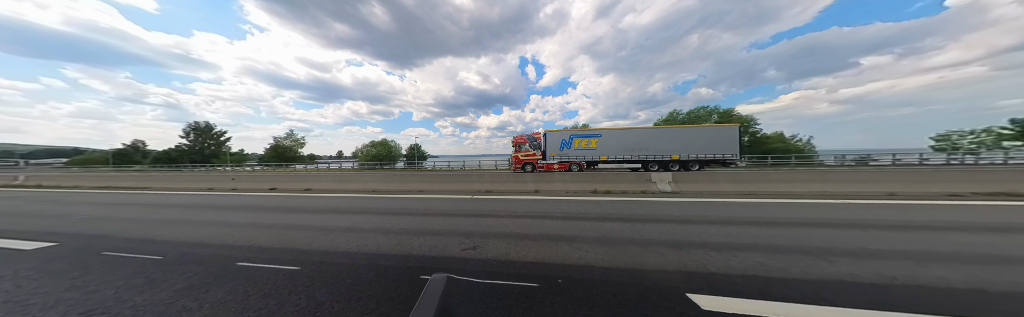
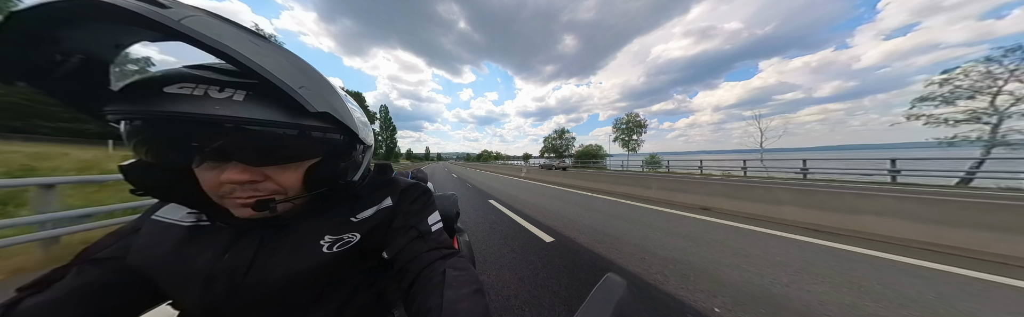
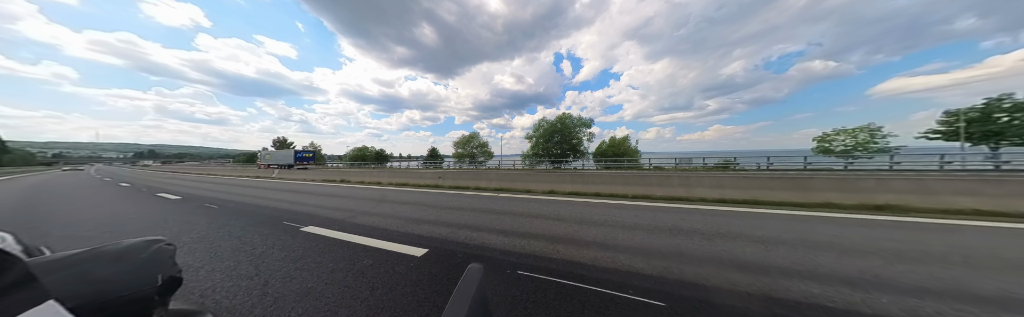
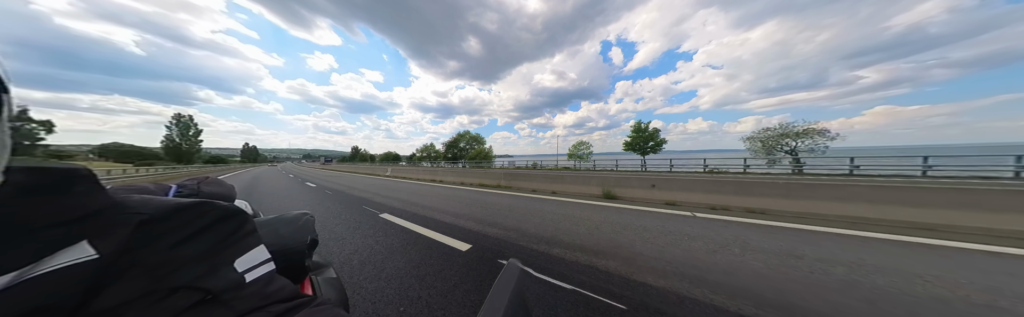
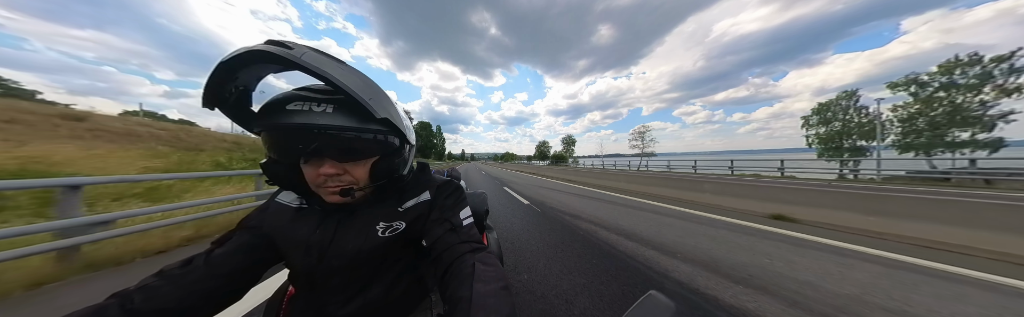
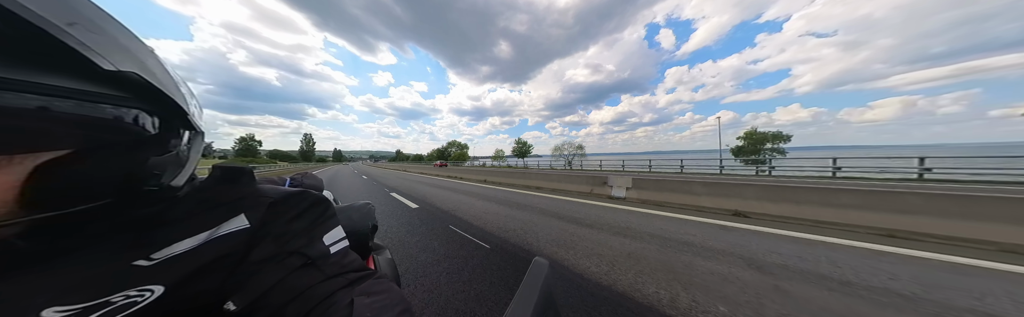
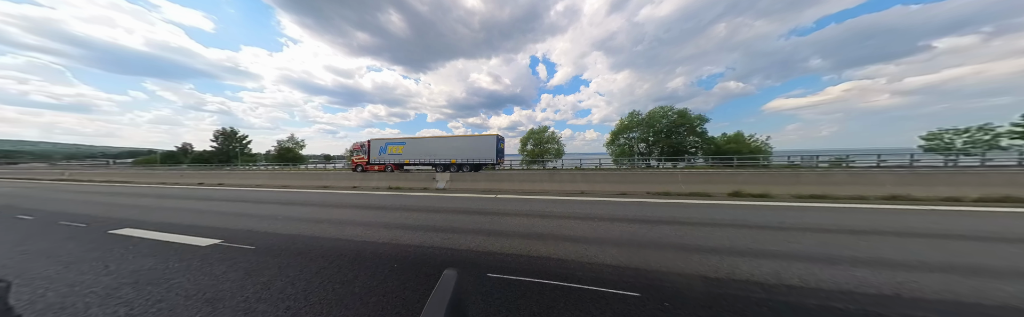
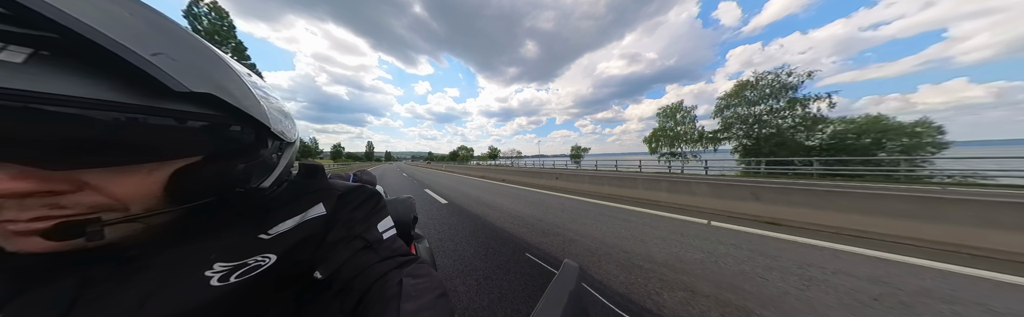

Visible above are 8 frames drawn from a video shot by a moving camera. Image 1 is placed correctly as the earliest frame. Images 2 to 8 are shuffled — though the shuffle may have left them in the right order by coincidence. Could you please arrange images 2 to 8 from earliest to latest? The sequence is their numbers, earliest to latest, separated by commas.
7, 3, 4, 6, 8, 2, 5
